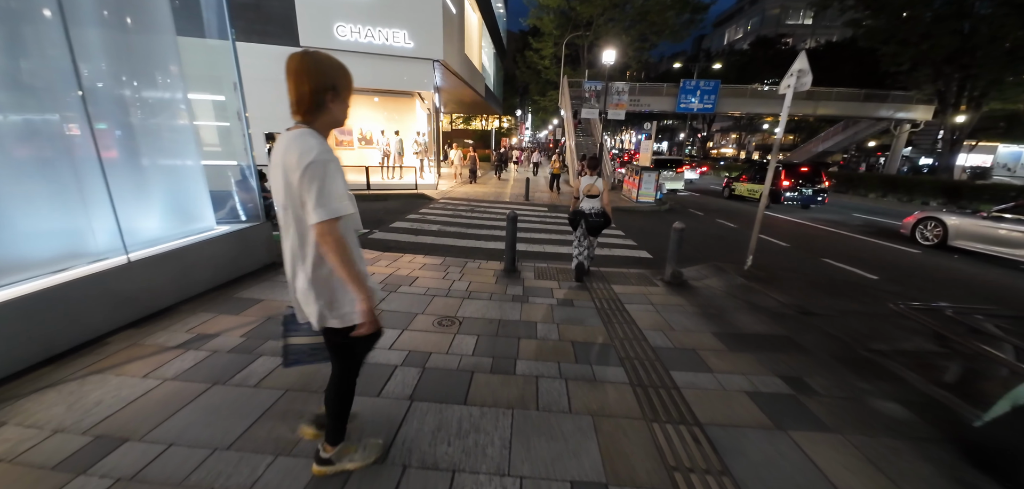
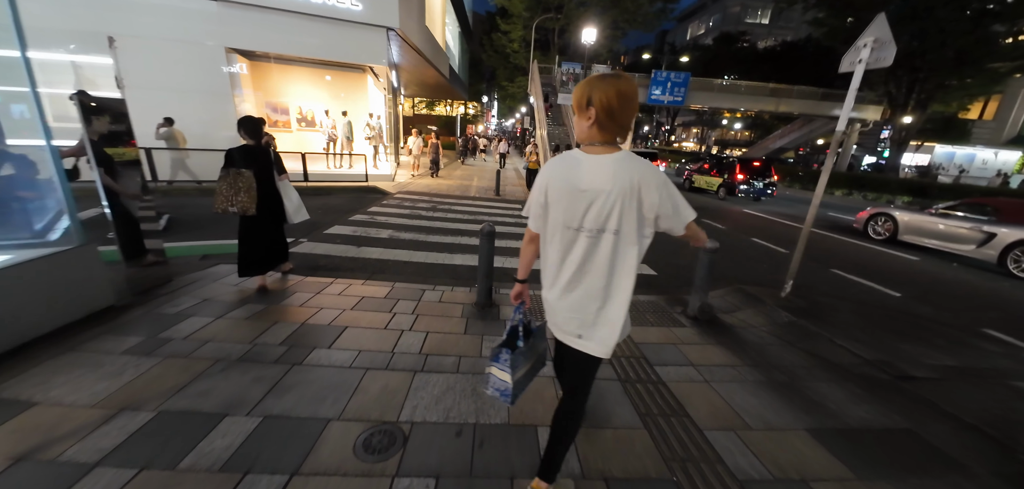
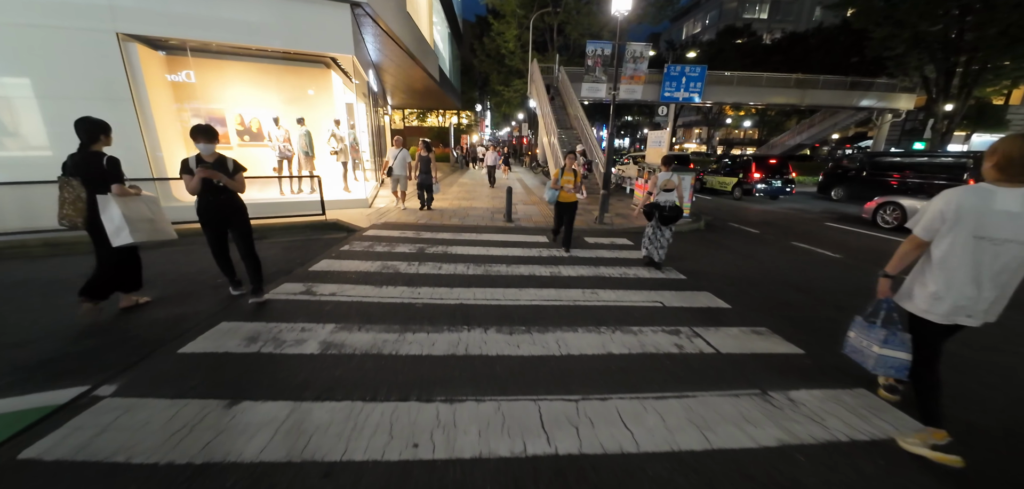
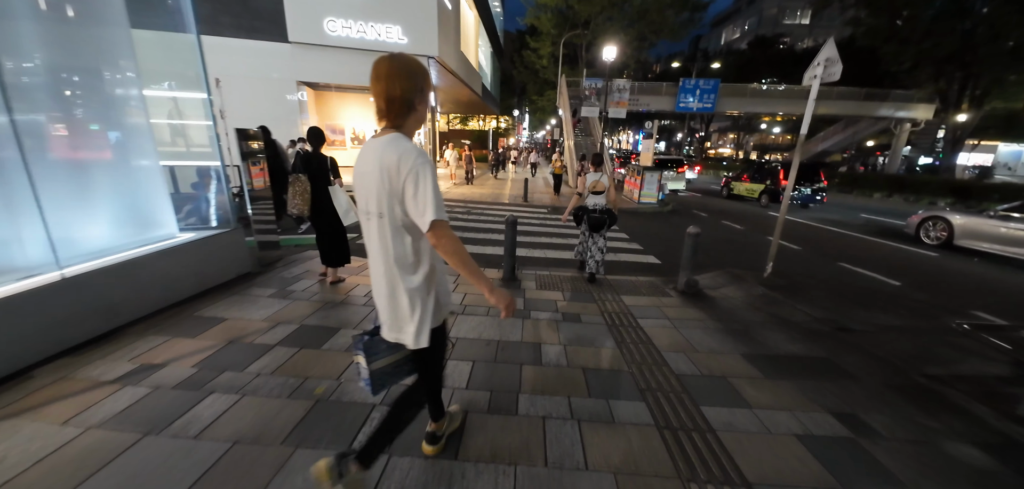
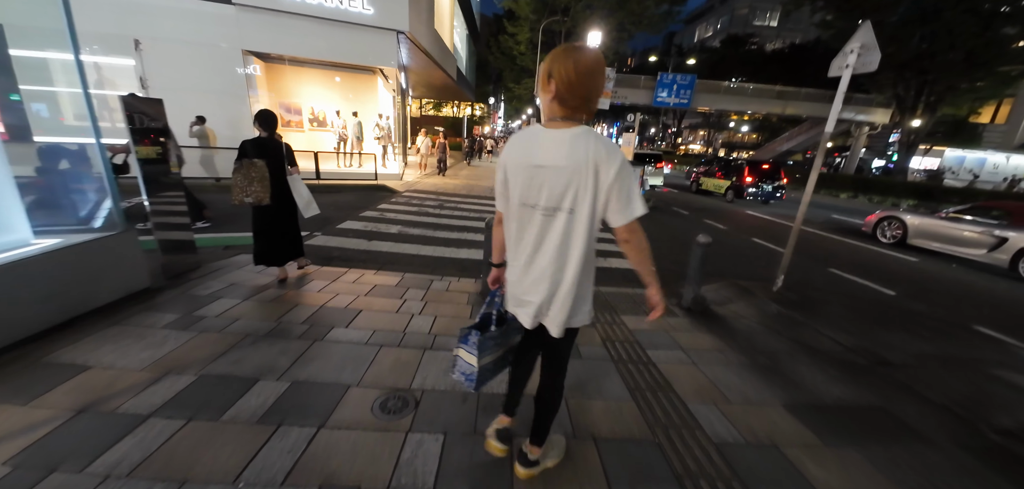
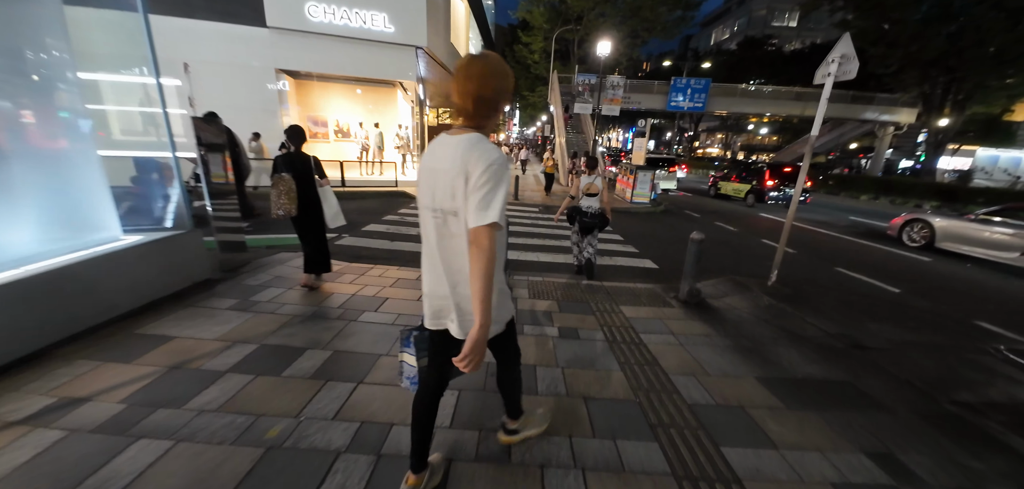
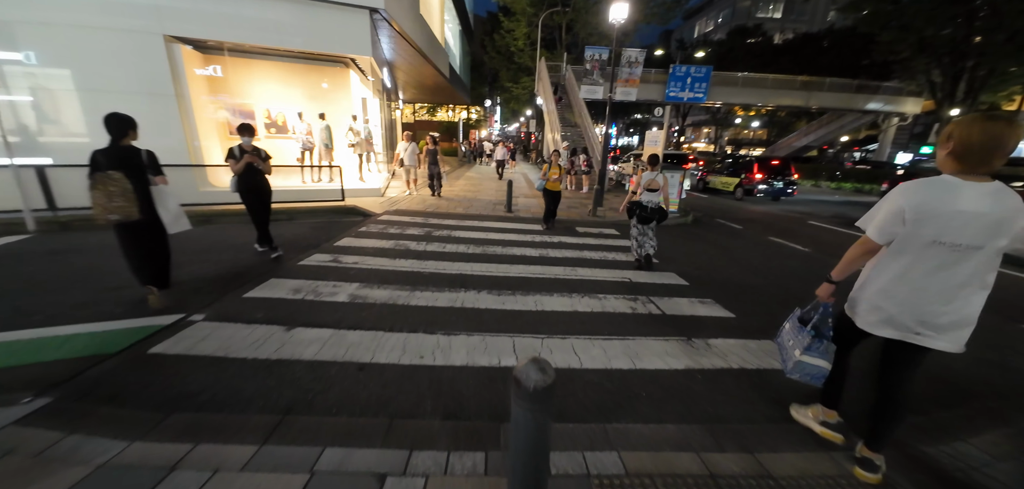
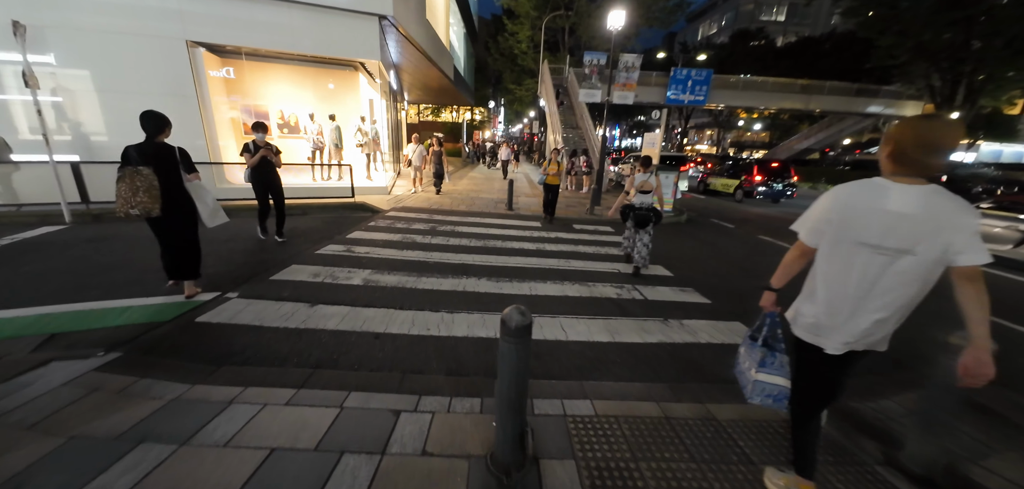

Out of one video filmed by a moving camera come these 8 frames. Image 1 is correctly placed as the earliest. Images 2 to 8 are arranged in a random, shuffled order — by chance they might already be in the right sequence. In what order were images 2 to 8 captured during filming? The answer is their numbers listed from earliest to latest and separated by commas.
4, 6, 5, 2, 8, 7, 3
